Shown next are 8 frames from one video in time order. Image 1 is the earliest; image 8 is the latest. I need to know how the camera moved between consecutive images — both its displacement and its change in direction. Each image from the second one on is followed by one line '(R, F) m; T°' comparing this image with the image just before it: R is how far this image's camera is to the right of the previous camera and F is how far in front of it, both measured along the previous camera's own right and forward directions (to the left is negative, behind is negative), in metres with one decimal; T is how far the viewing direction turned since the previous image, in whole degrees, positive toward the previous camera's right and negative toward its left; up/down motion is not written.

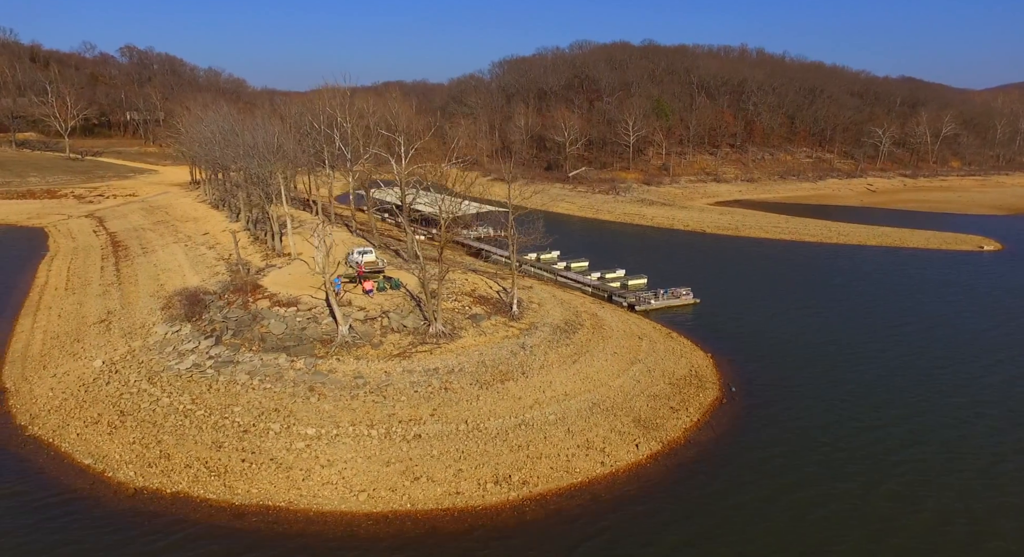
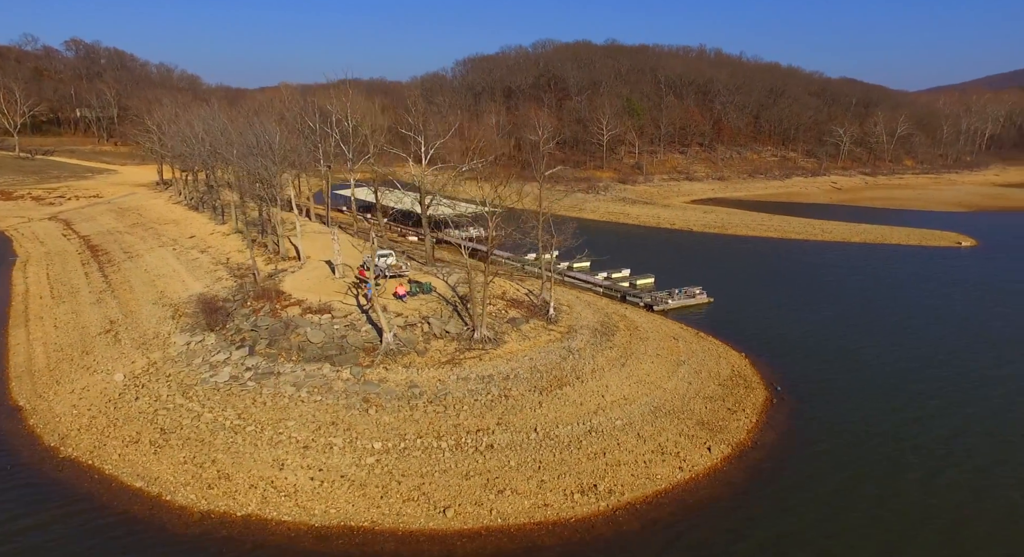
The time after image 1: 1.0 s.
(-3.2, +0.7) m; +4°
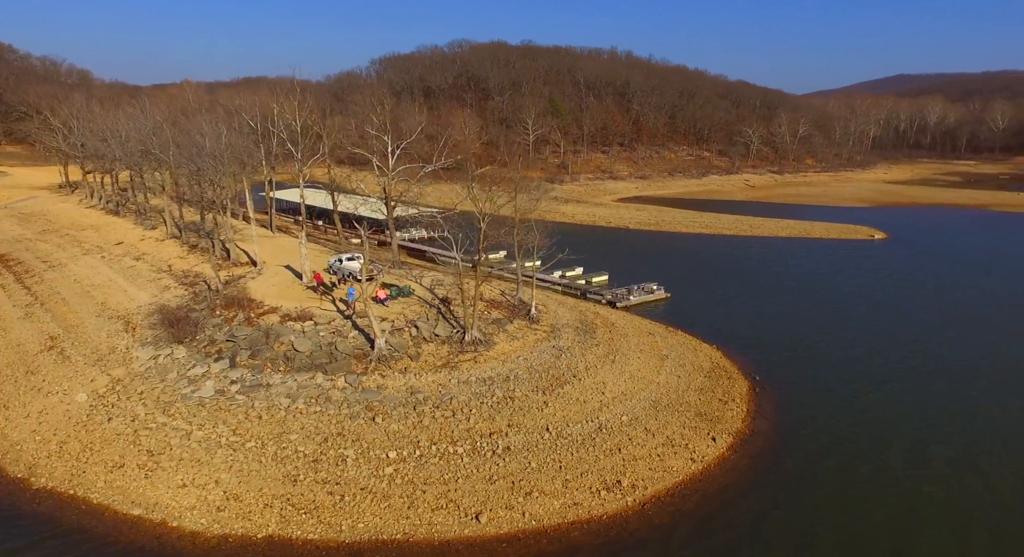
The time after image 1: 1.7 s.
(-2.7, +0.3) m; +7°
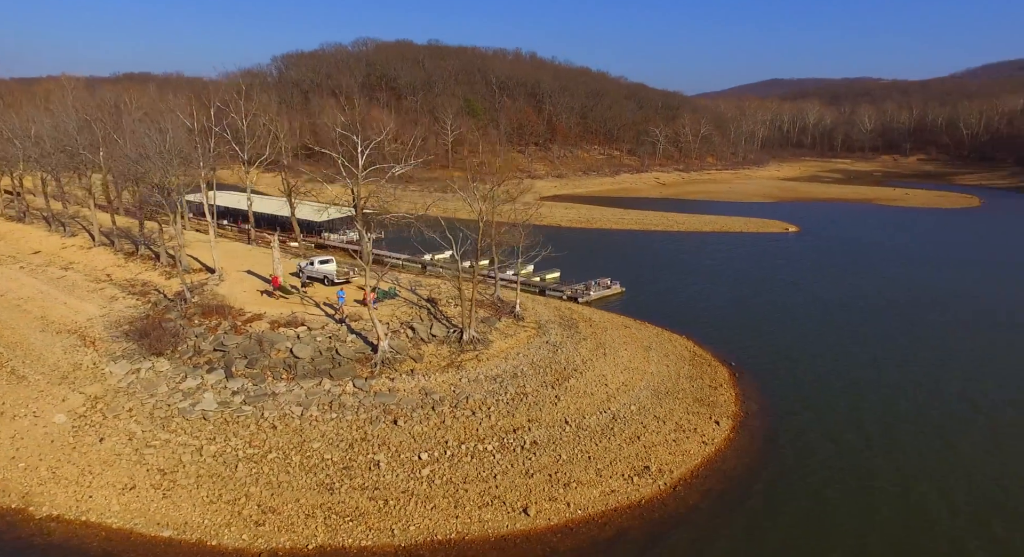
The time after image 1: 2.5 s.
(-3.2, -0.1) m; +8°
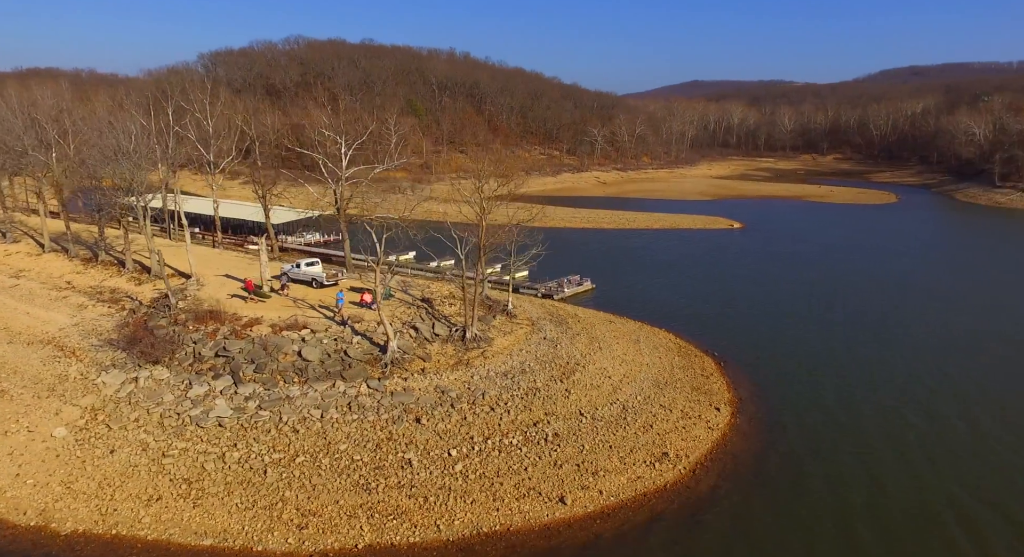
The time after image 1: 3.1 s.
(-2.4, -0.3) m; +6°
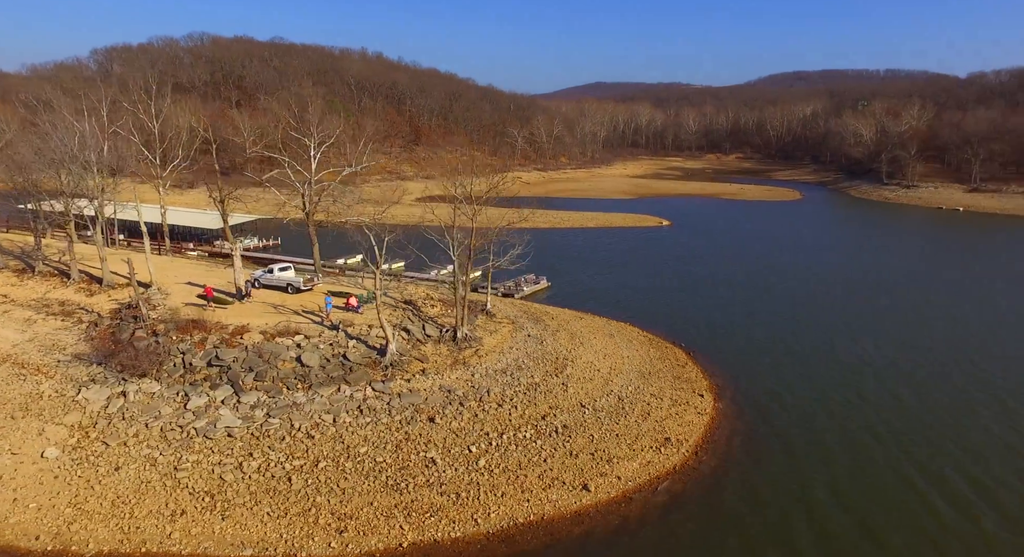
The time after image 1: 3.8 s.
(-2.7, -0.4) m; +7°
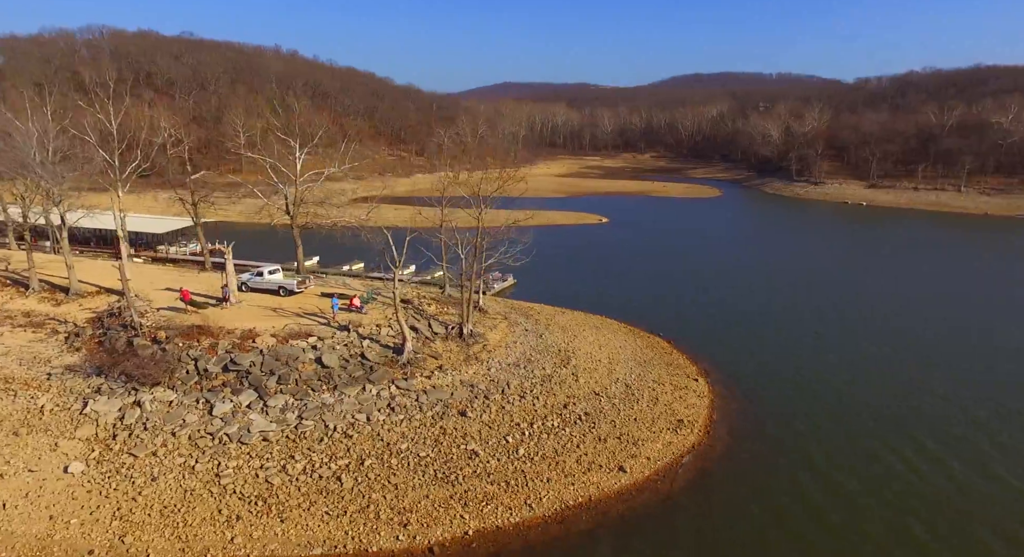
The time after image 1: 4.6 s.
(-3.2, -0.5) m; +7°
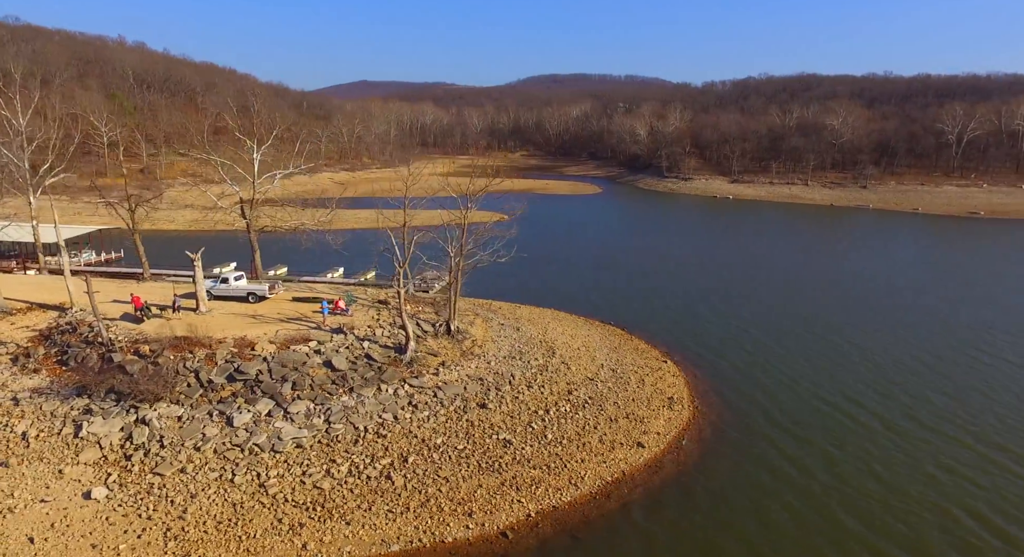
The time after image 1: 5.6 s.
(-4.3, -0.5) m; +11°
